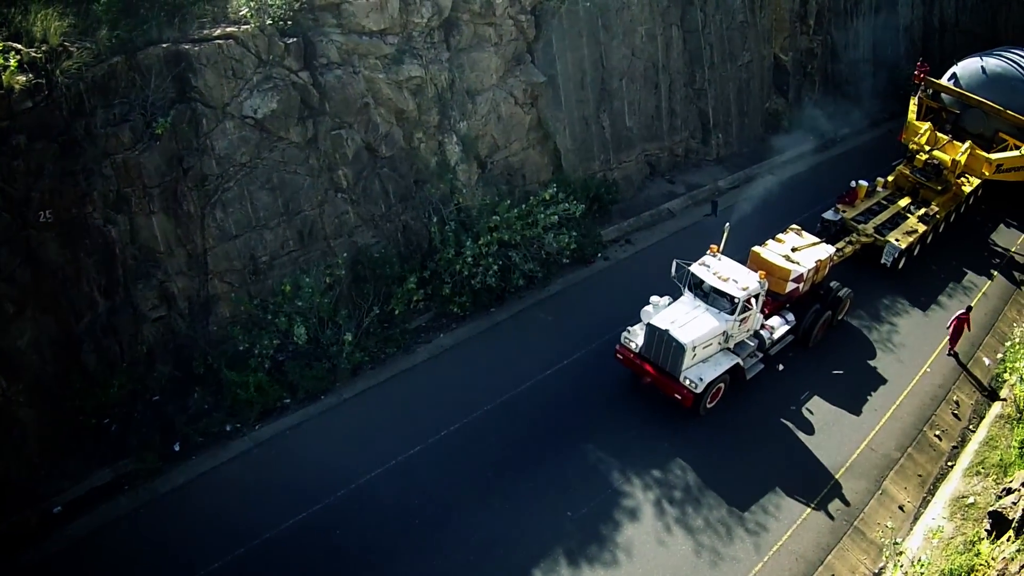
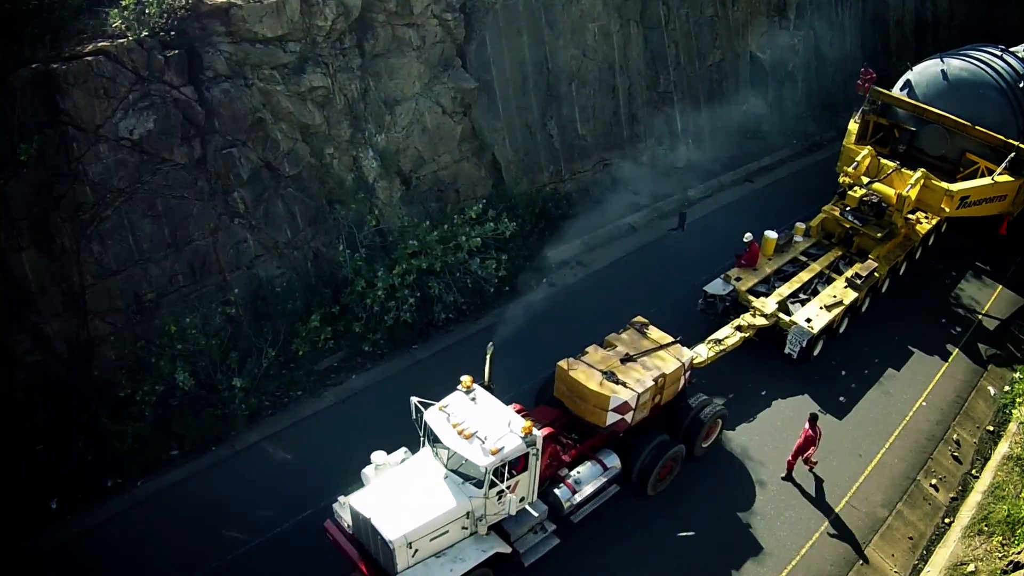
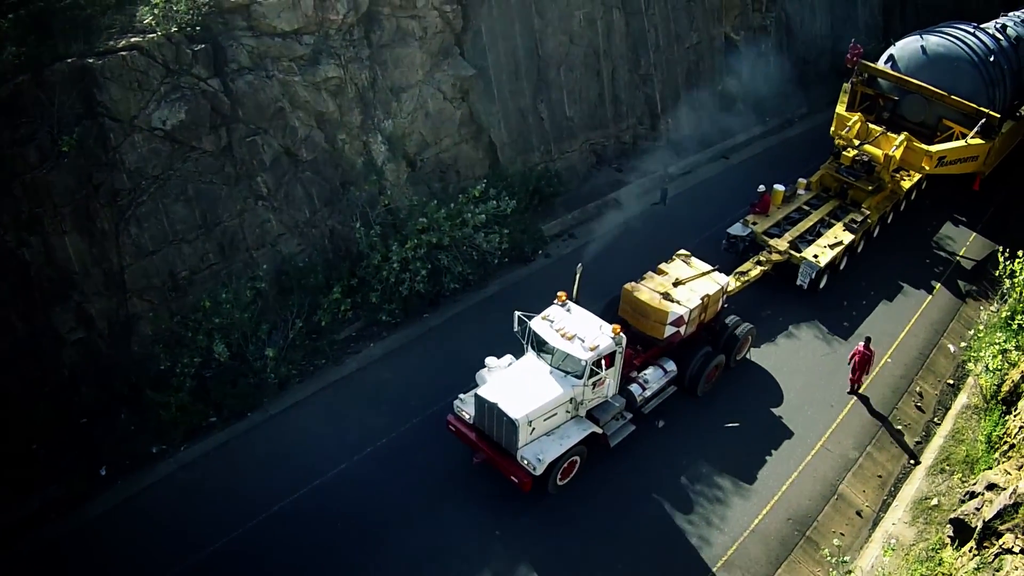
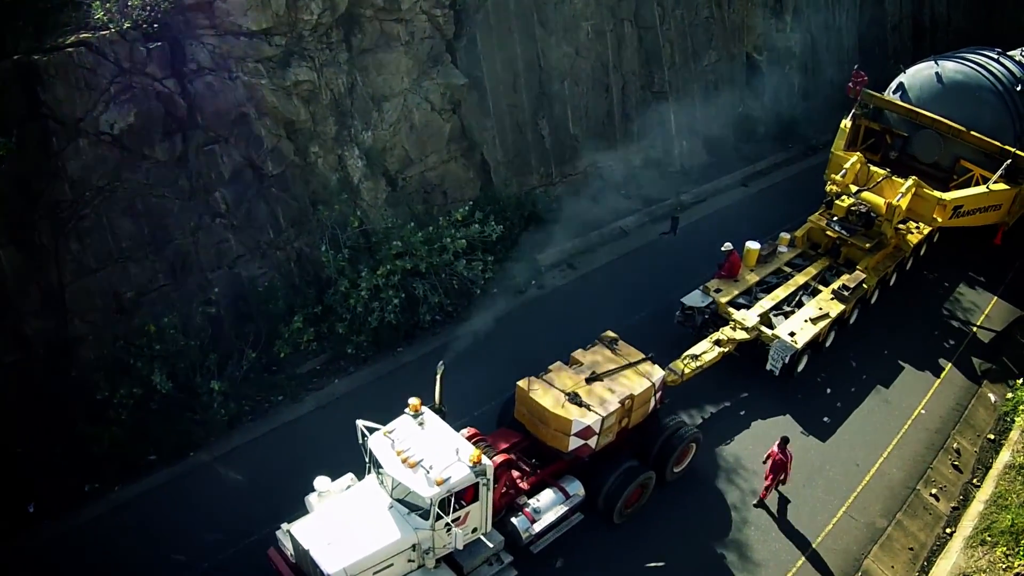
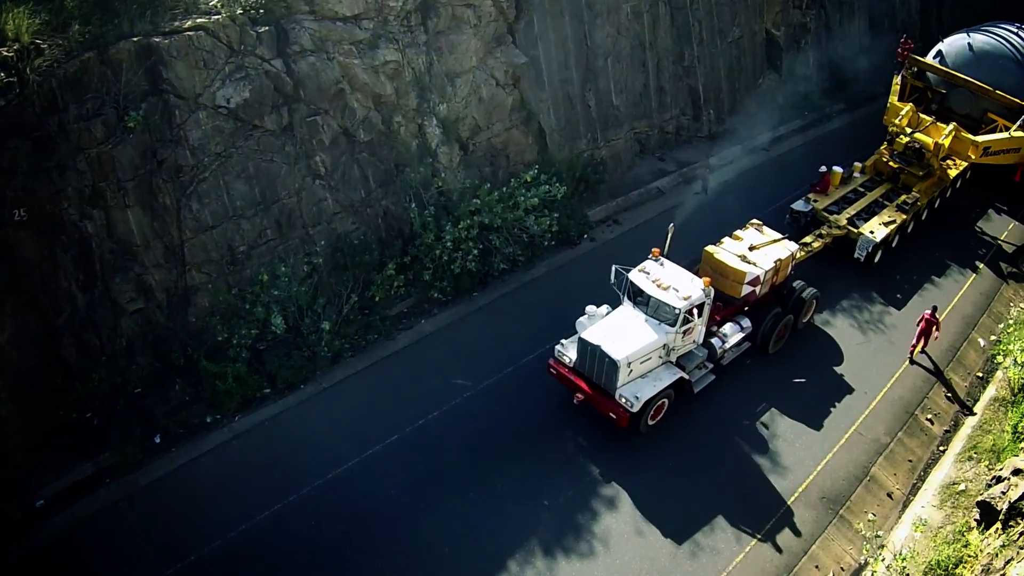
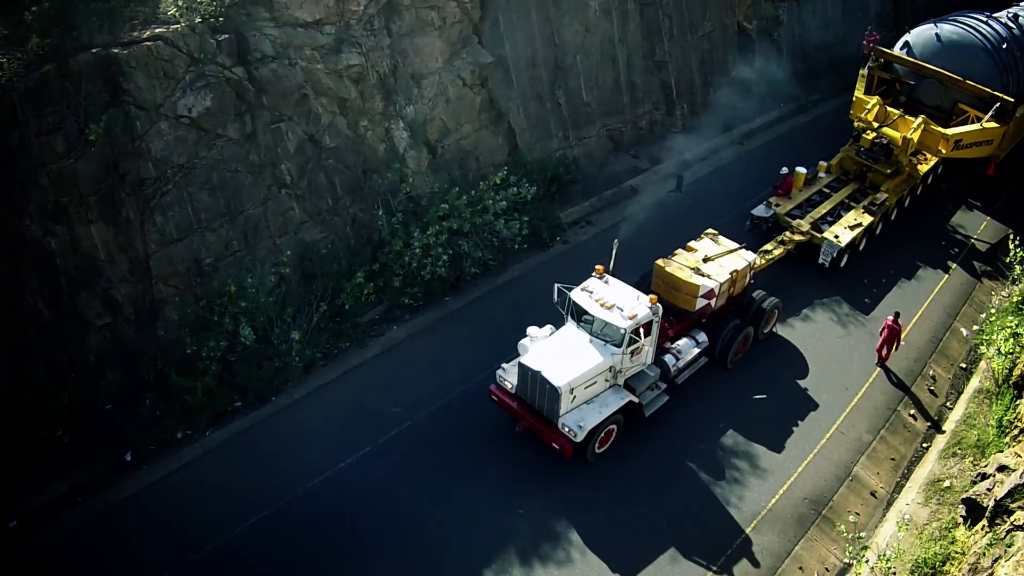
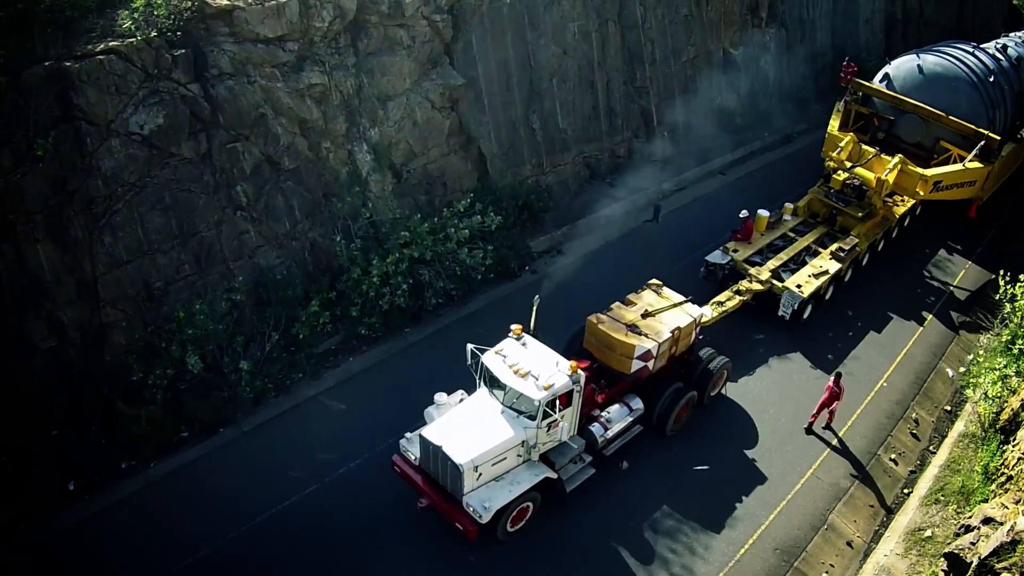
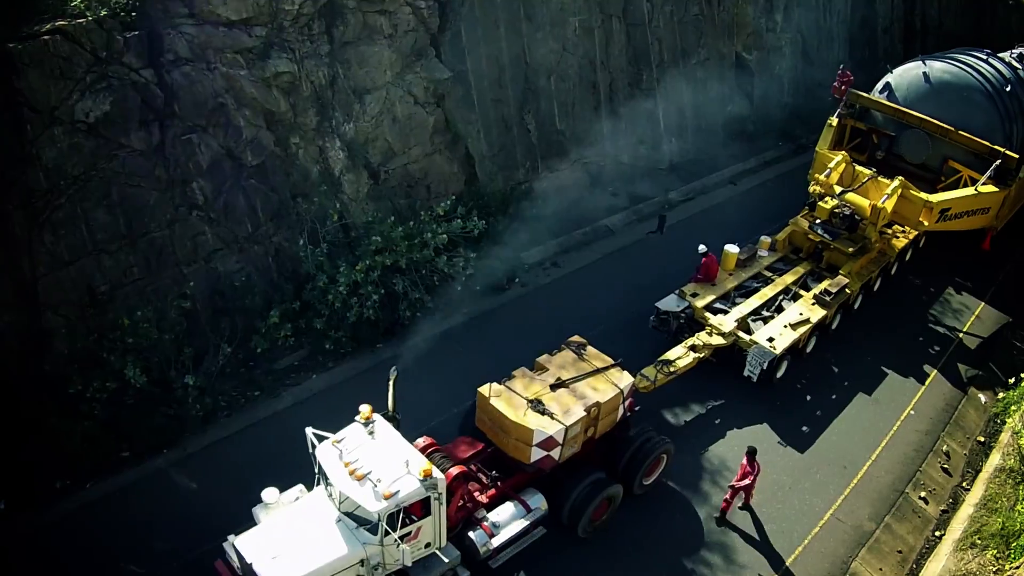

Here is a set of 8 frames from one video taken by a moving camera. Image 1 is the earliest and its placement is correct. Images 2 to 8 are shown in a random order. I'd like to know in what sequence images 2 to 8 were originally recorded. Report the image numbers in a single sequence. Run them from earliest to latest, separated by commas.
5, 6, 3, 7, 2, 4, 8
